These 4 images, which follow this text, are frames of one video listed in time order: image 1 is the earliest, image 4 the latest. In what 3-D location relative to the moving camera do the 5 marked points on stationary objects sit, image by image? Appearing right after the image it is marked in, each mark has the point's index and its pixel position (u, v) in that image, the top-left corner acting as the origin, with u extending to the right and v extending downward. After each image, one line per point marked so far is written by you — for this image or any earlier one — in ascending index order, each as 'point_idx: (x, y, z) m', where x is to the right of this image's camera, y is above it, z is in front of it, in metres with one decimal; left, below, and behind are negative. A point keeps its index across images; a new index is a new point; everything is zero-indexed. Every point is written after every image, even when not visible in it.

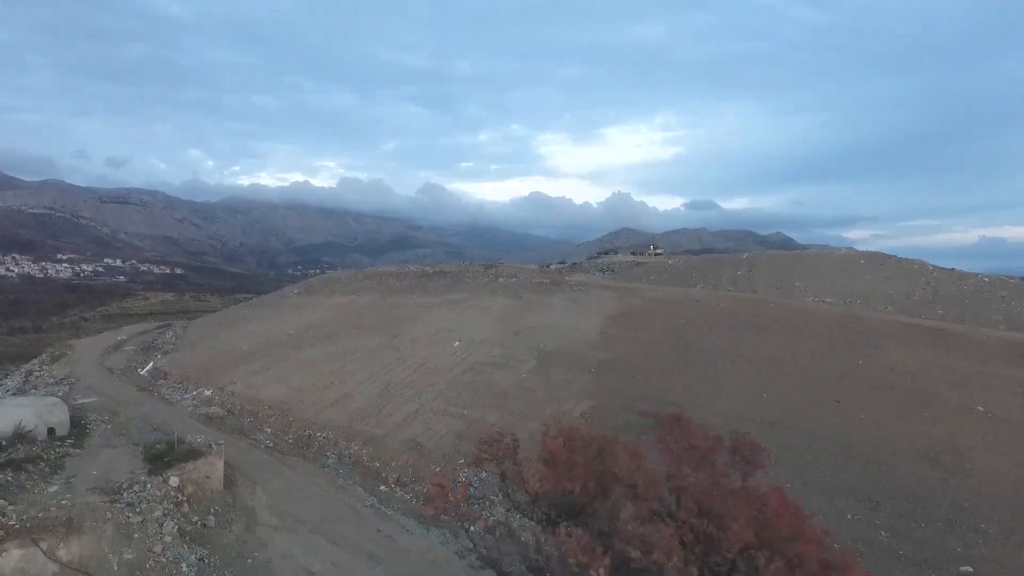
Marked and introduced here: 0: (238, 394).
0: (-8.1, -3.1, +17.0) m
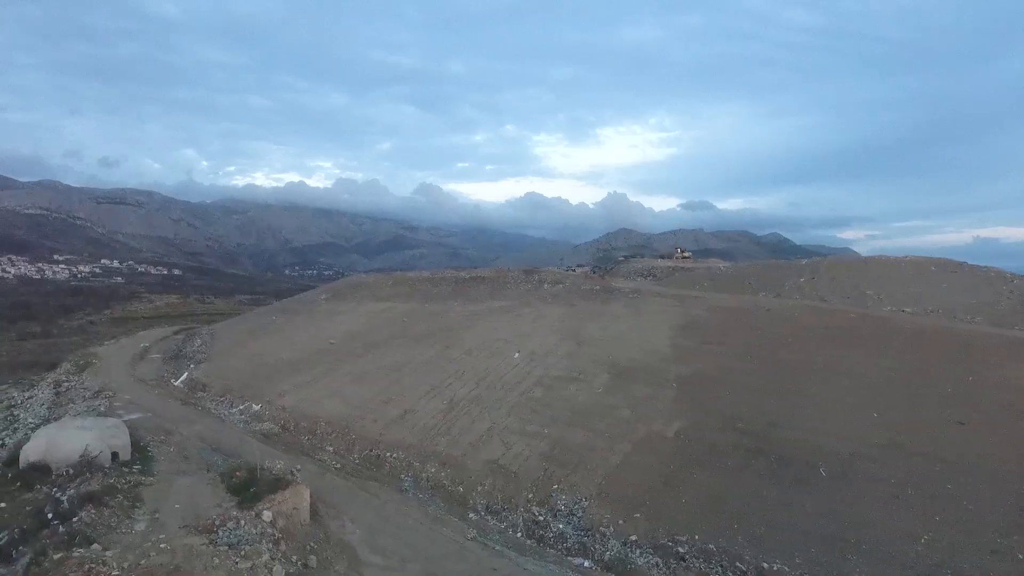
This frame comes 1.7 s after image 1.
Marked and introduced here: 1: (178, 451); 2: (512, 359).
0: (-6.2, -3.4, +16.2) m
1: (-6.9, -3.4, +11.9) m
2: (0.0, -2.1, +16.8) m
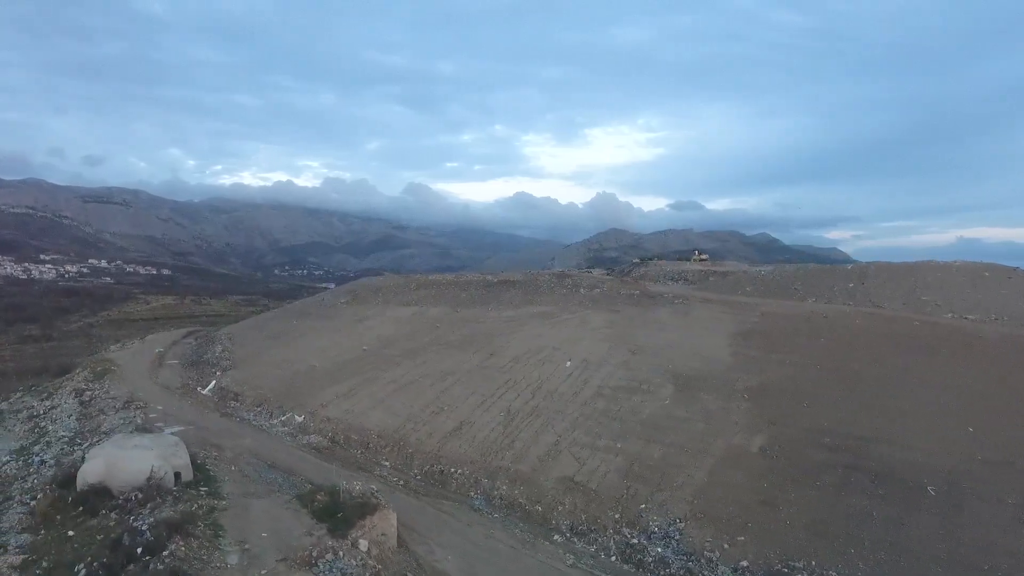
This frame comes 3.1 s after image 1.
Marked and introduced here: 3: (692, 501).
0: (-4.8, -3.6, +15.6) m
1: (-5.4, -3.6, +11.3) m
2: (+1.4, -2.3, +16.2) m
3: (+3.2, -3.8, +10.3) m
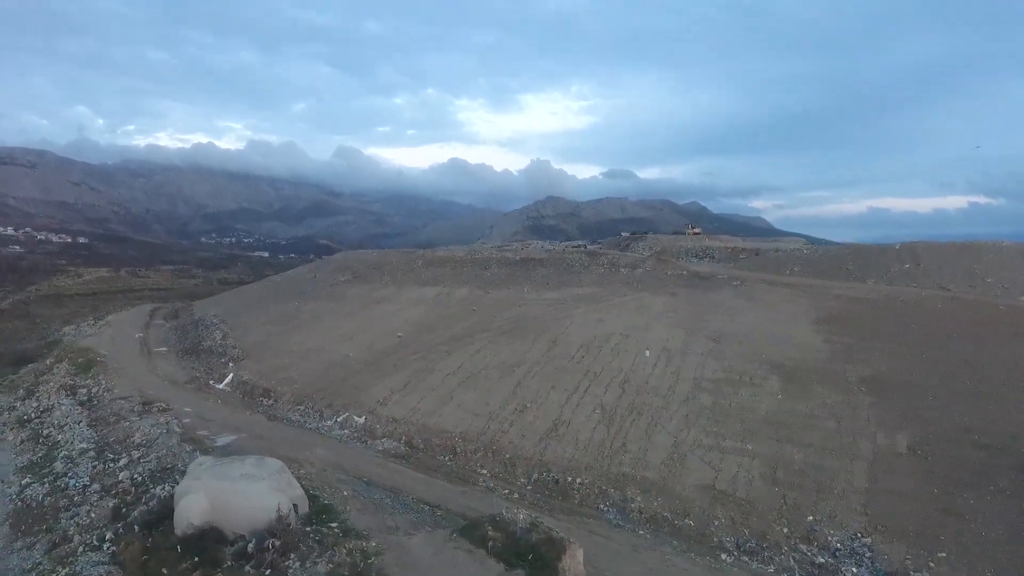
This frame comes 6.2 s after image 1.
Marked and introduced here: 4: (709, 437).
0: (-2.6, -3.3, +14.1) m
1: (-2.8, -3.5, +9.7) m
2: (+3.5, -1.9, +15.2) m
3: (+5.9, -3.7, +9.6) m
4: (+4.1, -3.1, +12.0) m
